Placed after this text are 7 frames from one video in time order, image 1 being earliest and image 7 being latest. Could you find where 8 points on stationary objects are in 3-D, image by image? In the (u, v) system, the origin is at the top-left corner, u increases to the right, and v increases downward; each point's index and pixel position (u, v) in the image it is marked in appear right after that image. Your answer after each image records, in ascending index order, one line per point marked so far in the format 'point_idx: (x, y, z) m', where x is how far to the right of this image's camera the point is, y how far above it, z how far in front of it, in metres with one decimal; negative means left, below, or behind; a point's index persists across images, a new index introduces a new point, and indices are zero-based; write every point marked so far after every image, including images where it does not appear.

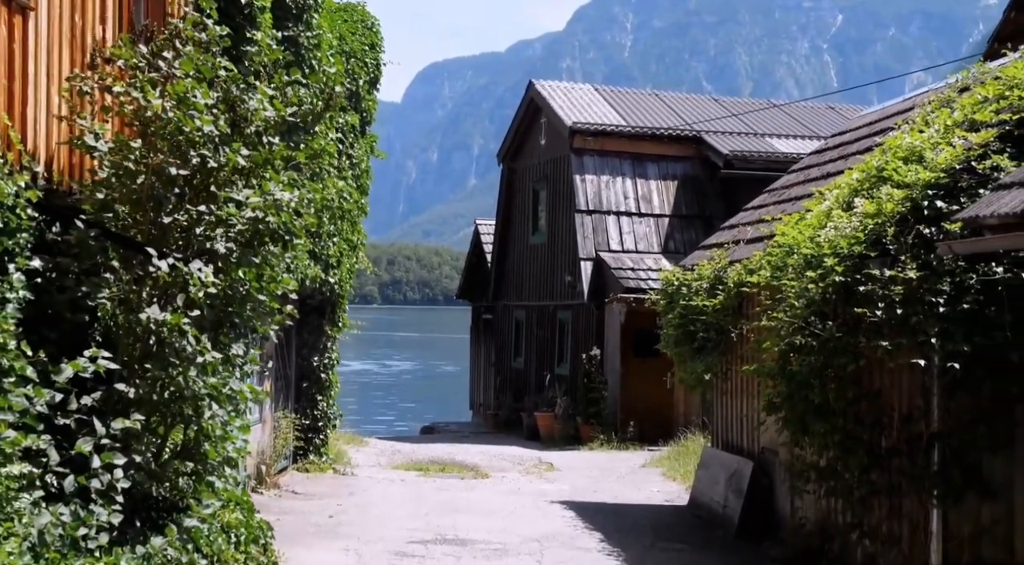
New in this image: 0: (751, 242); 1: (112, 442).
0: (+2.1, +0.3, +11.0) m
1: (-1.8, -0.7, +6.0) m
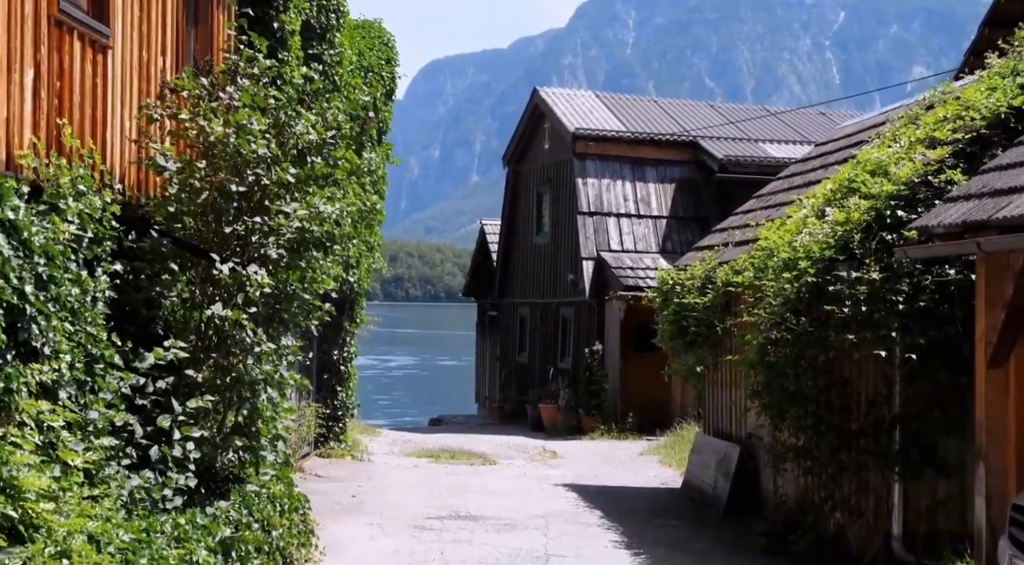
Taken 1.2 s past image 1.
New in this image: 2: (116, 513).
0: (+2.1, +0.4, +12.0) m
1: (-1.8, -0.7, +7.1) m
2: (-1.9, -1.1, +6.1) m
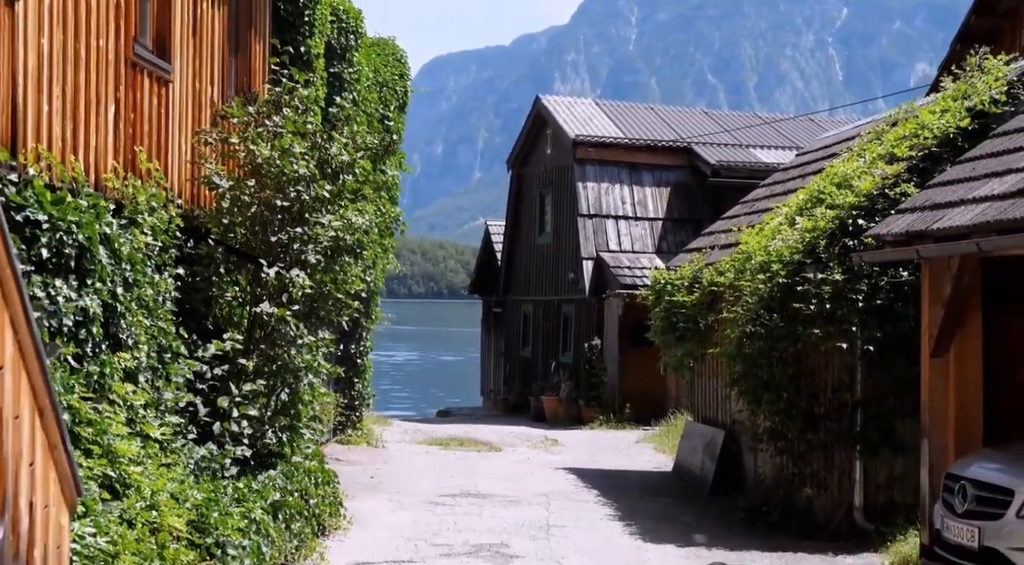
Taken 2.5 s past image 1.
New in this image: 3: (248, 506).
0: (+2.2, +0.4, +13.2) m
1: (-1.7, -0.8, +8.2) m
2: (-1.9, -1.1, +7.3) m
3: (-1.6, -1.3, +7.5) m
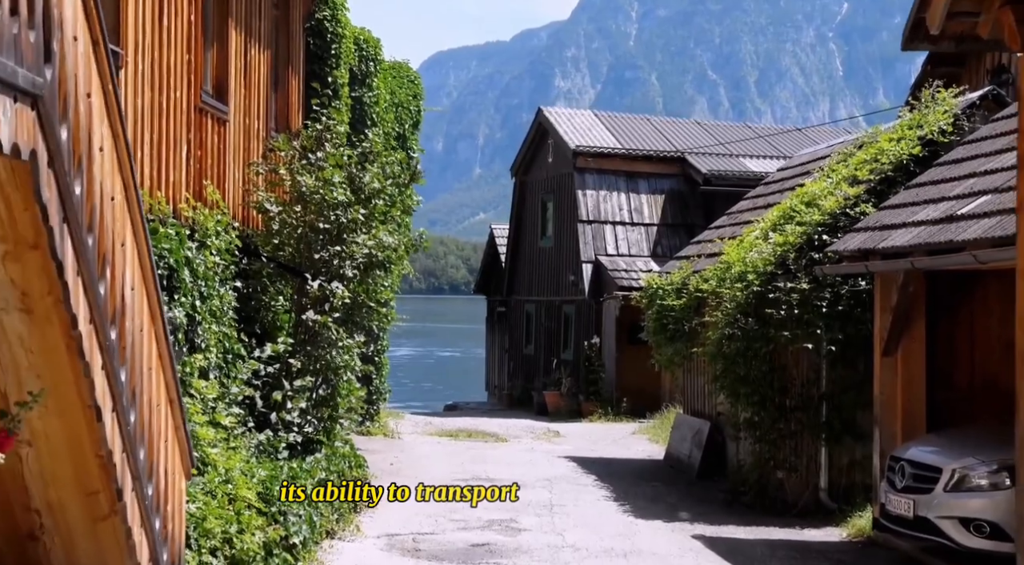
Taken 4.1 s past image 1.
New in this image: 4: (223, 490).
0: (+2.3, +0.3, +14.7) m
1: (-1.7, -0.8, +9.7) m
2: (-1.8, -1.2, +8.7) m
3: (-1.5, -1.4, +9.0) m
4: (-1.8, -1.3, +7.8) m
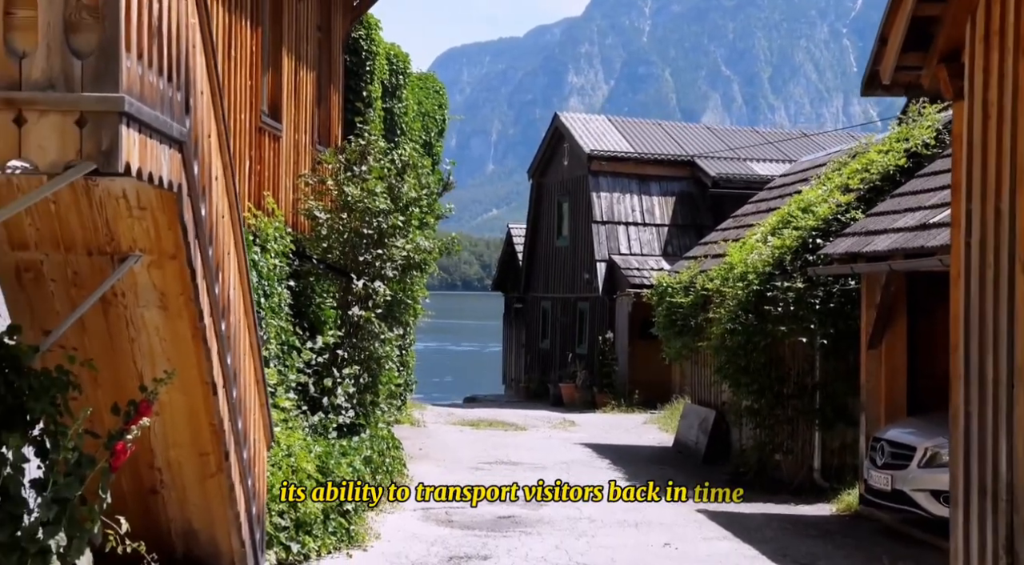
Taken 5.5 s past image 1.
0: (+2.5, +0.3, +15.8) m
1: (-1.5, -0.8, +10.9) m
2: (-1.6, -1.2, +10.0) m
3: (-1.3, -1.4, +10.2) m
4: (-1.6, -1.3, +9.0) m
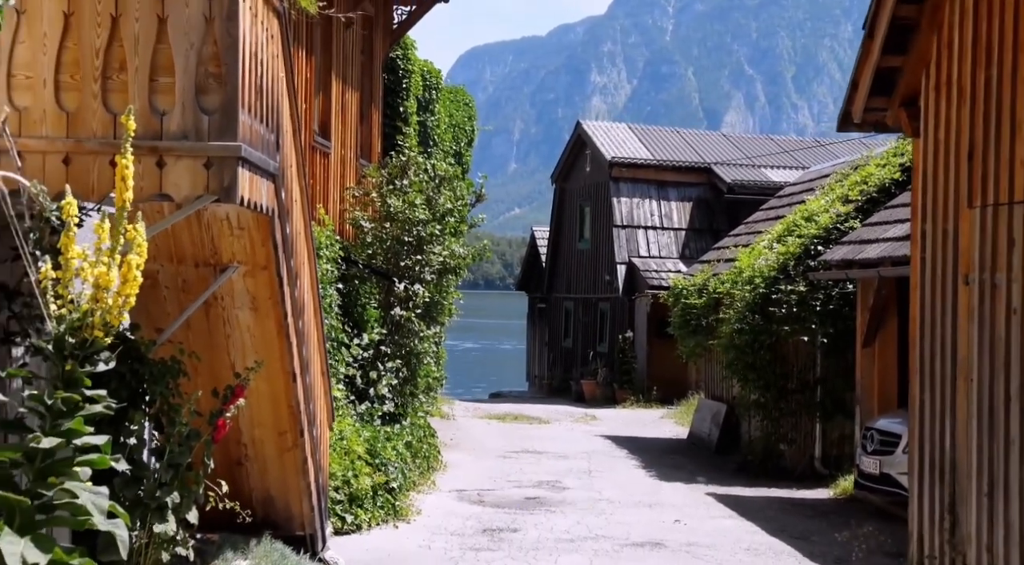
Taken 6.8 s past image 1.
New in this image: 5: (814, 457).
0: (+2.9, +0.3, +17.0) m
1: (-1.2, -0.9, +12.1) m
2: (-1.4, -1.2, +11.2) m
3: (-1.1, -1.4, +11.4) m
4: (-1.4, -1.3, +10.2) m
5: (+3.3, -1.9, +13.8) m
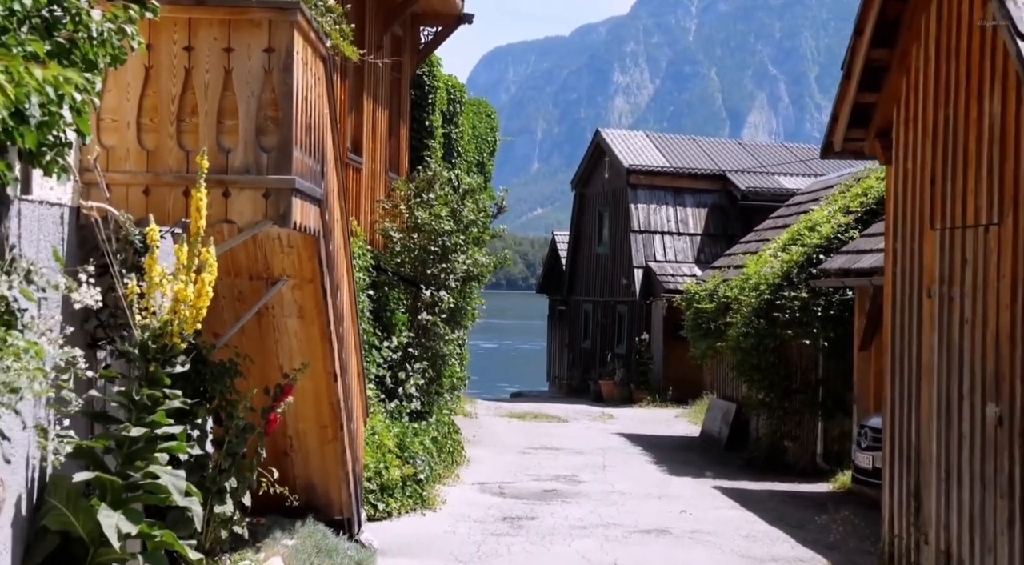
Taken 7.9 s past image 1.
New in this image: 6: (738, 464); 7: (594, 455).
0: (+3.1, +0.2, +17.8) m
1: (-1.0, -0.9, +13.0) m
2: (-1.2, -1.3, +12.1) m
3: (-0.9, -1.5, +12.3) m
4: (-1.2, -1.4, +11.1) m
5: (+3.5, -2.0, +14.7) m
6: (+2.8, -2.2, +15.7) m
7: (+1.1, -2.2, +16.6) m
